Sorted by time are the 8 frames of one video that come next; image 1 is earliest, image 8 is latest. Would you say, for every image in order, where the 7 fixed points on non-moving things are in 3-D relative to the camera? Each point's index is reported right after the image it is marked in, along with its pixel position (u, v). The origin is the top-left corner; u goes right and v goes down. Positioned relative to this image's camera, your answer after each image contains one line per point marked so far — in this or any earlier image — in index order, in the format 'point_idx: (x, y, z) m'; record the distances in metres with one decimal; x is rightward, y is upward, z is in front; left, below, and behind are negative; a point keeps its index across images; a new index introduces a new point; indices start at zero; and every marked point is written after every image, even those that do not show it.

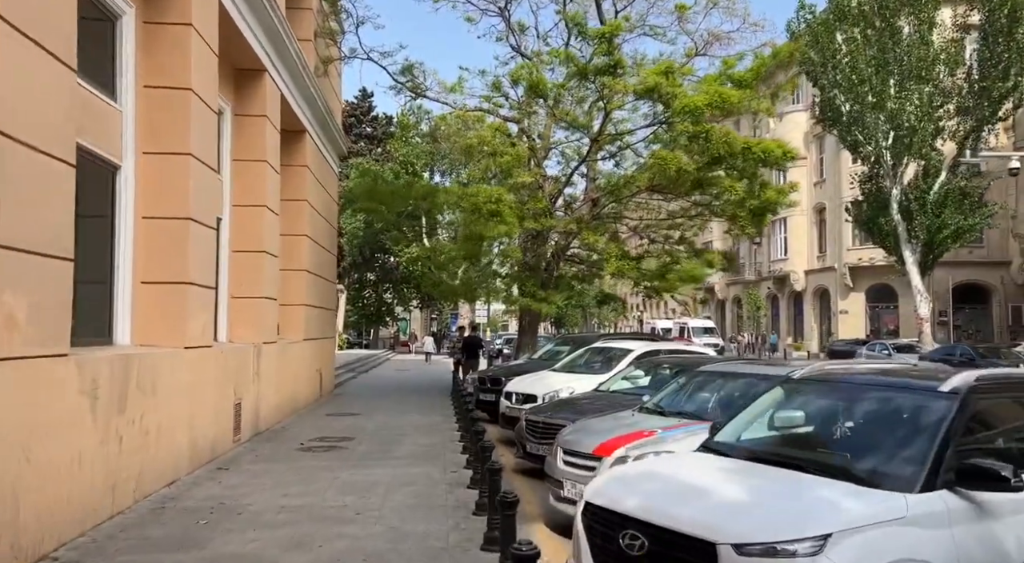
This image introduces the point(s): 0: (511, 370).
0: (-0.1, -1.5, +13.7) m
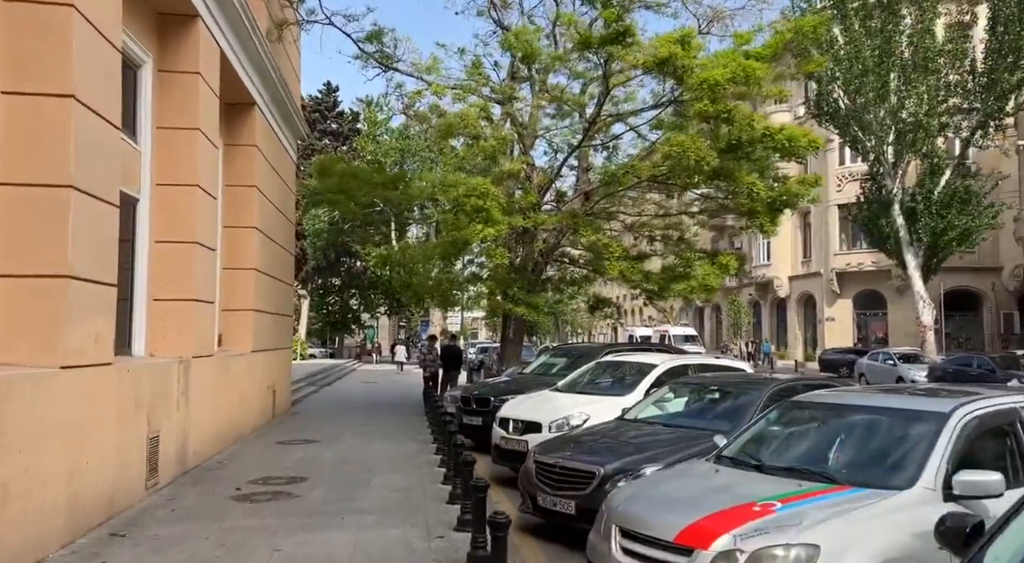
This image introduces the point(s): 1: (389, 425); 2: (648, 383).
0: (-0.2, -1.5, +11.4) m
1: (-2.3, -2.6, +14.3) m
2: (+1.6, -1.2, +9.1) m
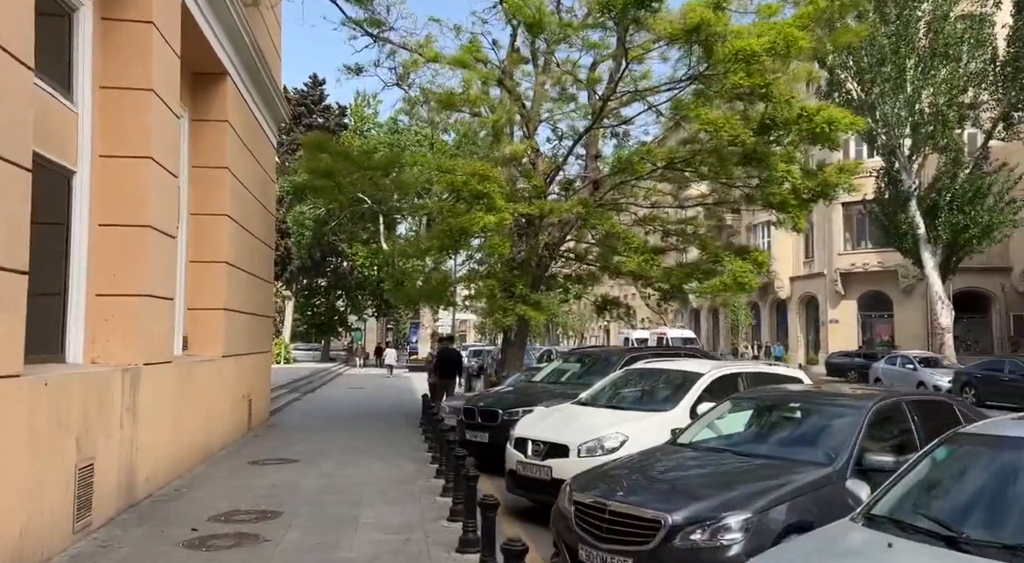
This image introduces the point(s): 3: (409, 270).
0: (-0.1, -1.5, +9.9) m
1: (-2.2, -2.5, +12.7) m
2: (+1.7, -1.1, +7.6) m
3: (-2.1, +0.2, +16.0) m
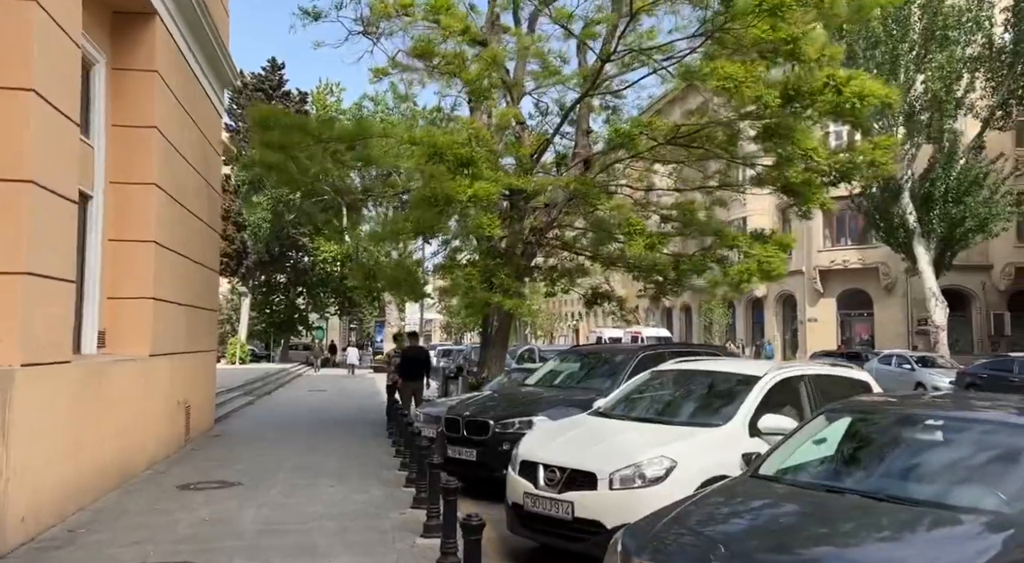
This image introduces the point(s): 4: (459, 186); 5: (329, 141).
0: (-0.2, -1.3, +8.1) m
1: (-2.4, -2.3, +10.8) m
2: (+1.7, -0.9, +5.9) m
3: (-2.4, +0.4, +14.1) m
4: (-0.7, +1.4, +10.9) m
5: (-2.9, +2.3, +13.0) m
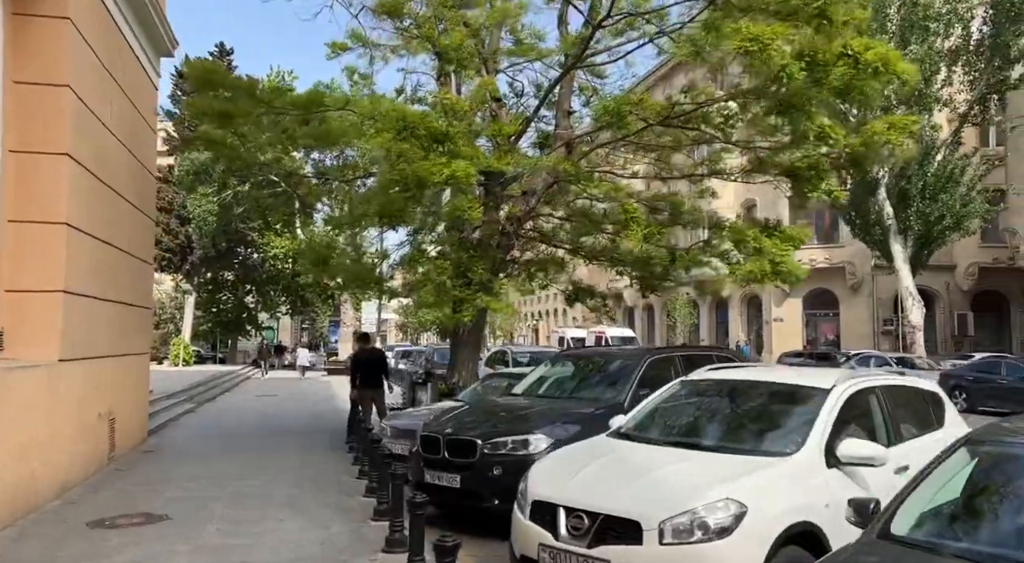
0: (-0.3, -1.2, +6.8) m
1: (-2.6, -2.2, +9.3) m
2: (+1.8, -0.8, +4.6) m
3: (-2.8, +0.5, +12.6) m
4: (-0.9, +1.5, +9.6) m
5: (-3.3, +2.4, +11.5) m
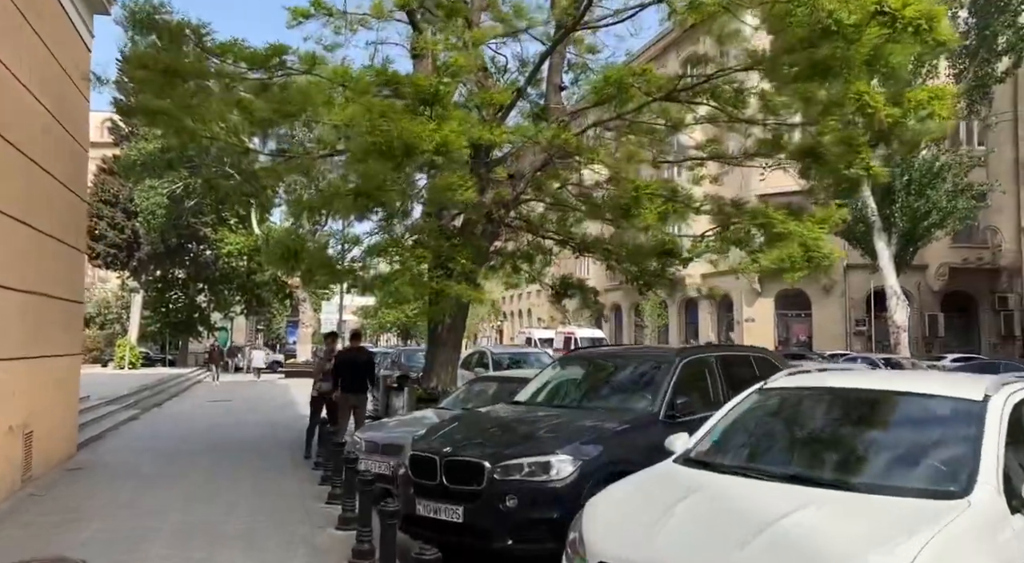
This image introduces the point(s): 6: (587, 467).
0: (-0.2, -1.1, +5.4) m
1: (-2.7, -2.1, +7.9) m
2: (+2.0, -0.7, +3.4) m
3: (-3.0, +0.6, +11.2) m
4: (-0.9, +1.6, +8.2) m
5: (-3.4, +2.5, +10.0) m
6: (+0.5, -1.2, +5.2) m
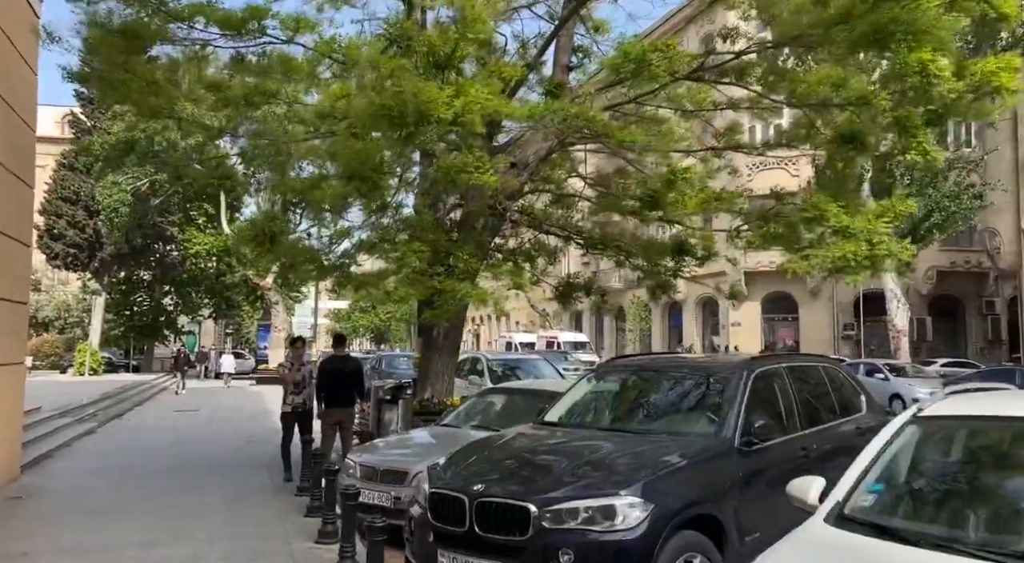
0: (+0.1, -1.0, +4.3) m
1: (-2.5, -2.1, +6.6) m
2: (+2.3, -0.7, +2.4) m
3: (-3.0, +0.6, +9.9) m
4: (-0.8, +1.6, +7.0) m
5: (-3.3, +2.5, +8.8) m
6: (+0.7, -1.2, +4.1) m
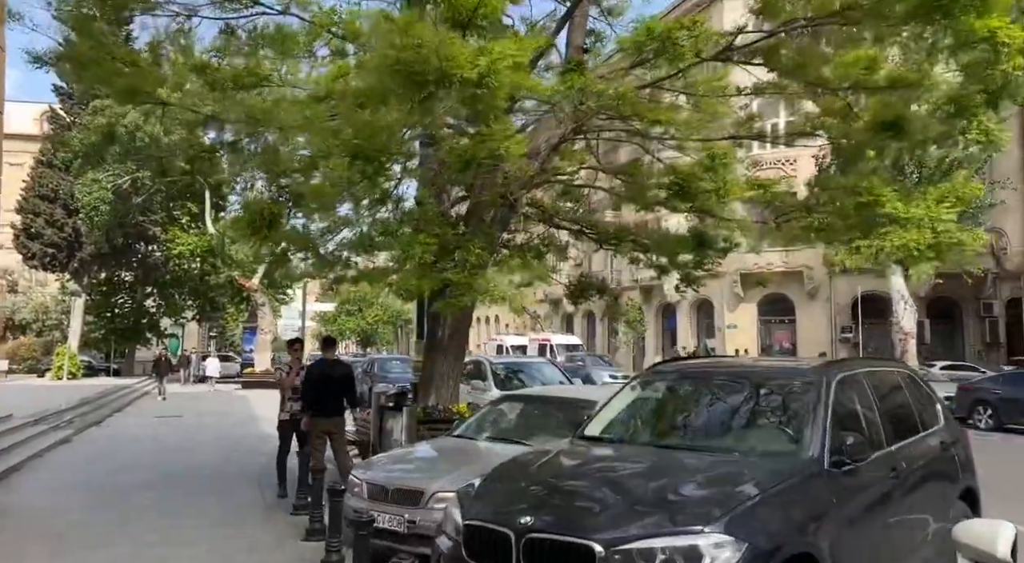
0: (+0.3, -1.0, +3.6) m
1: (-2.3, -2.1, +5.8) m
2: (+2.6, -0.6, +1.7) m
3: (-2.8, +0.7, +9.1) m
4: (-0.6, +1.6, +6.3) m
5: (-3.2, +2.5, +8.0) m
6: (+1.0, -1.1, +3.3) m
